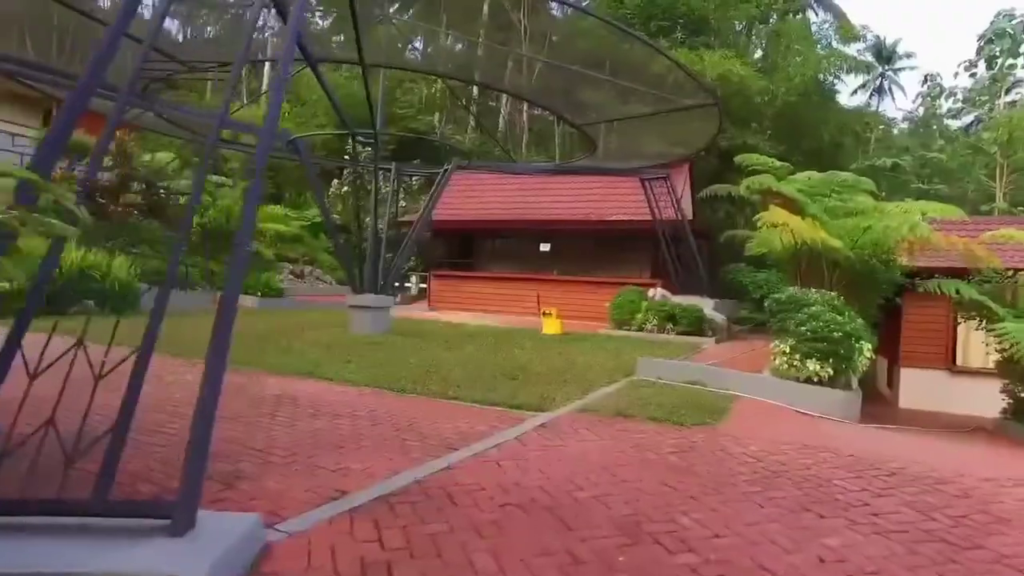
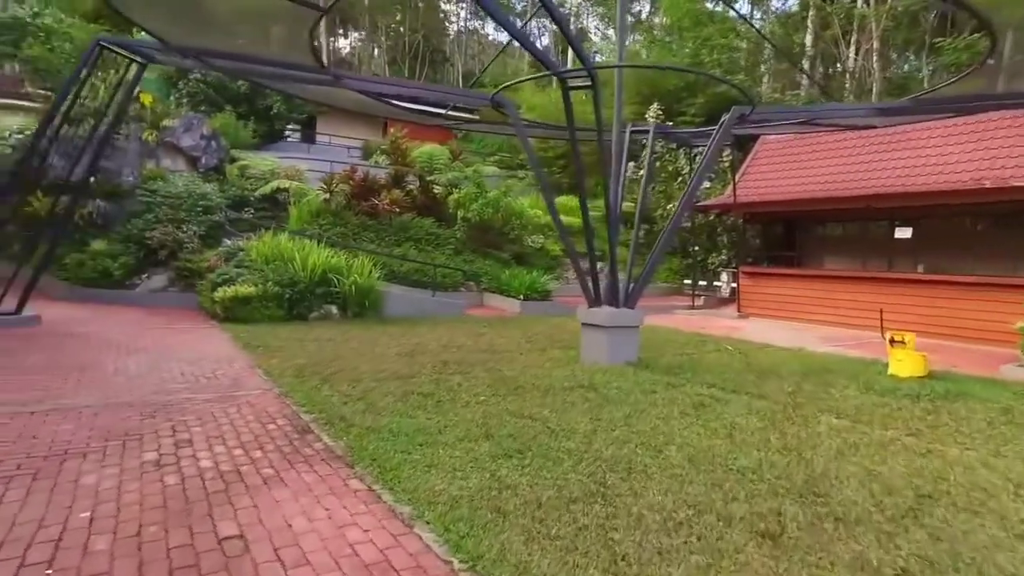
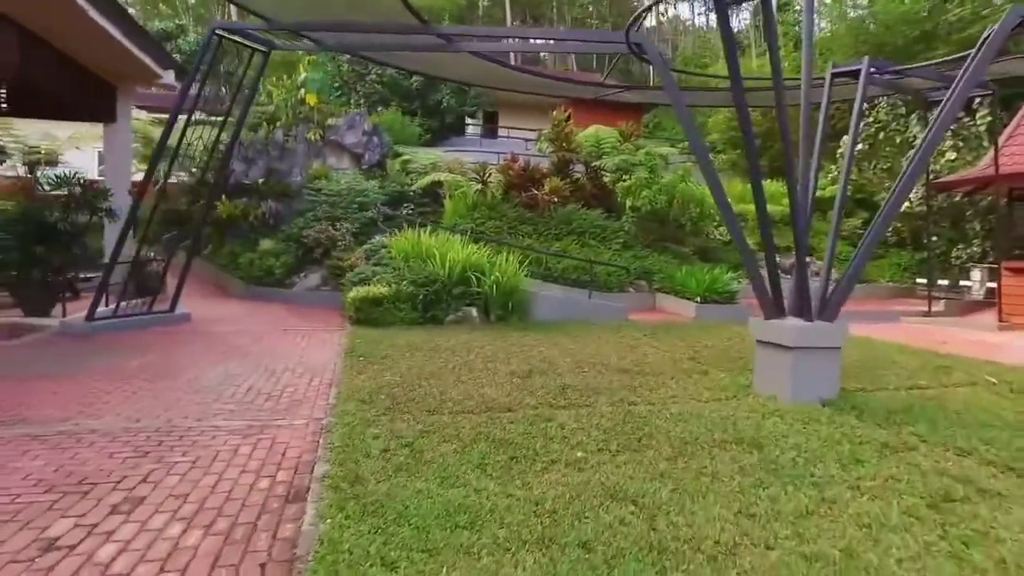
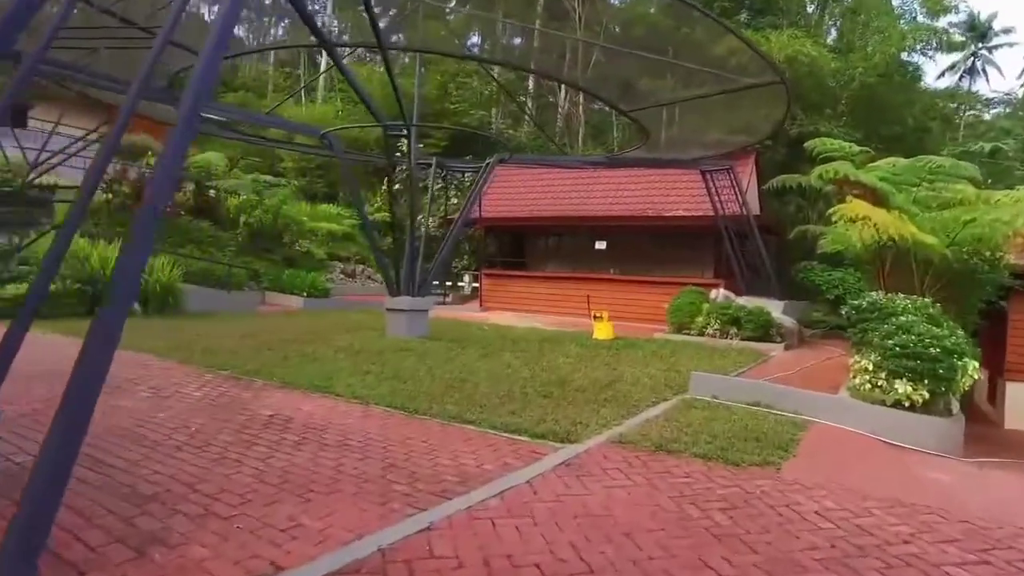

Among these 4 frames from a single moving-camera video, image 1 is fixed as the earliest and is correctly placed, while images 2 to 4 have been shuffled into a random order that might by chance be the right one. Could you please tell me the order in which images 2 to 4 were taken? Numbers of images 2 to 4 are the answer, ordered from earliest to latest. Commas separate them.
4, 2, 3
